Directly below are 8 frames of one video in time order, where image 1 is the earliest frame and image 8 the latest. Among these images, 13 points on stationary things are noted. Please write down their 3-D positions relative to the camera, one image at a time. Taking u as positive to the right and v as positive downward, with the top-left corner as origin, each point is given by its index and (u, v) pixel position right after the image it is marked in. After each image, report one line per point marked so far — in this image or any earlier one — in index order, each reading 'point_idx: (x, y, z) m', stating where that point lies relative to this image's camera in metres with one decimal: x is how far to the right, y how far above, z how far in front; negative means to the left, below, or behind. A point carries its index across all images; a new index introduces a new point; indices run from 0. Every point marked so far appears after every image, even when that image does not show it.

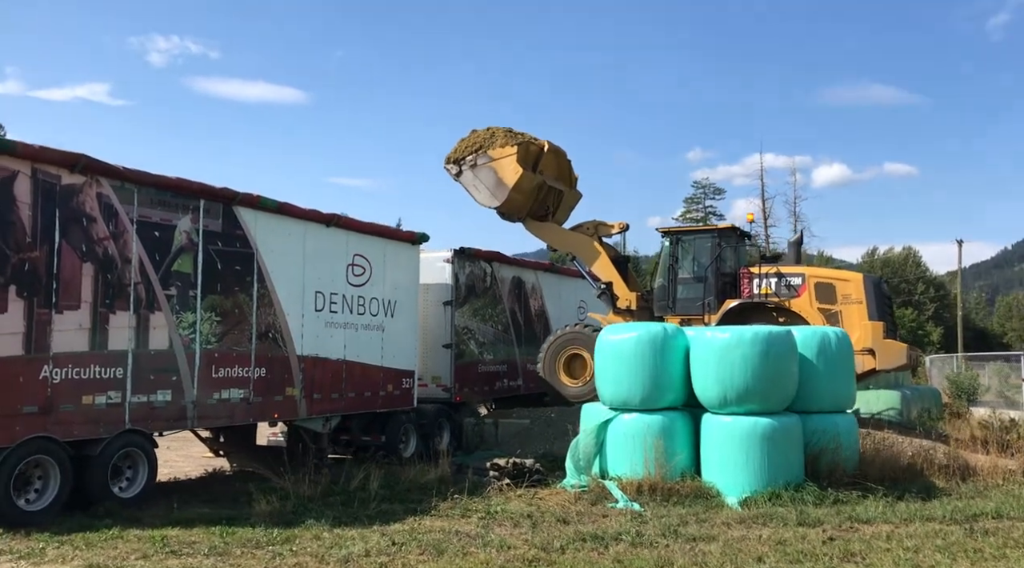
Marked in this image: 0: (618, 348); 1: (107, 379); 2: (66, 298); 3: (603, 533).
0: (+1.1, -0.7, +10.6) m
1: (-3.6, -0.8, +8.9) m
2: (-3.8, -0.1, +8.6) m
3: (+0.7, -1.9, +7.8) m
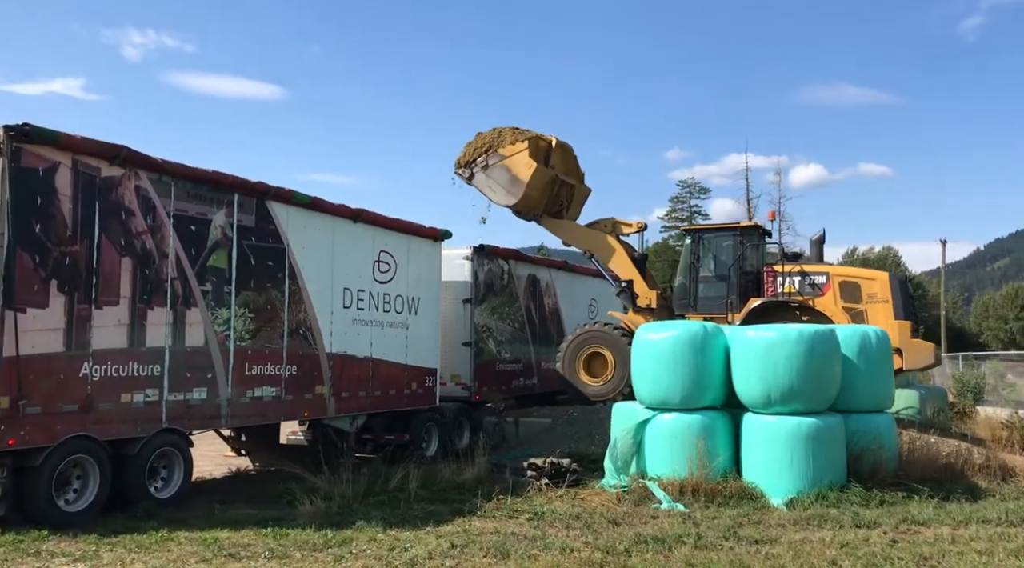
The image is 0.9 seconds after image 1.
0: (+1.5, -0.7, +10.5) m
1: (-3.2, -0.8, +8.7) m
2: (-3.3, -0.1, +8.3) m
3: (+1.2, -1.9, +7.6) m
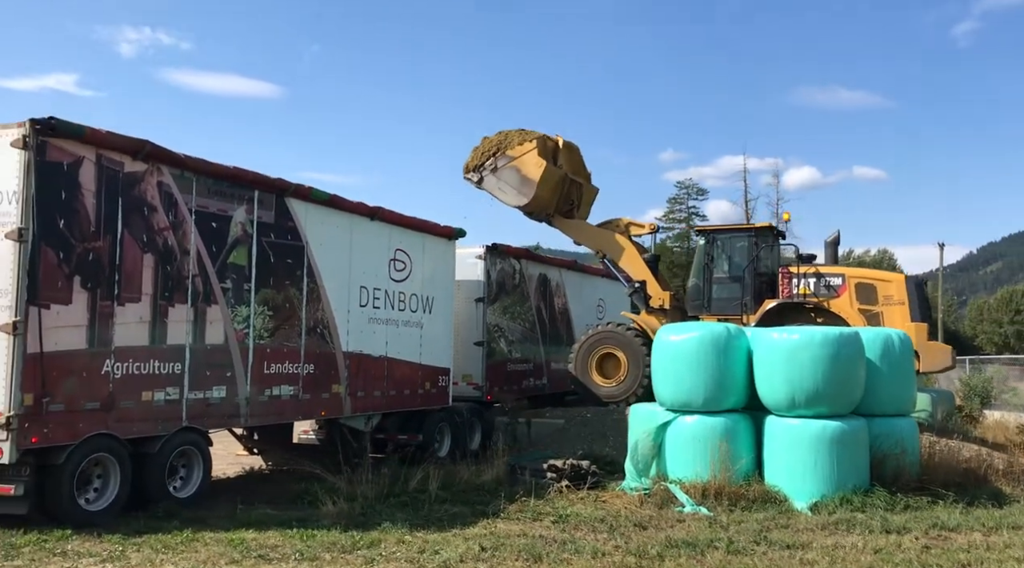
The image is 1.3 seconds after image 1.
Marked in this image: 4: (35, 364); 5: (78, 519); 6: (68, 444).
0: (+1.7, -0.7, +10.4) m
1: (-2.9, -0.8, +8.6) m
2: (-3.1, 0.0, +8.2) m
3: (+1.4, -1.9, +7.5) m
4: (-3.4, -0.6, +7.4) m
5: (-3.3, -1.8, +7.7) m
6: (-3.3, -1.2, +7.6) m
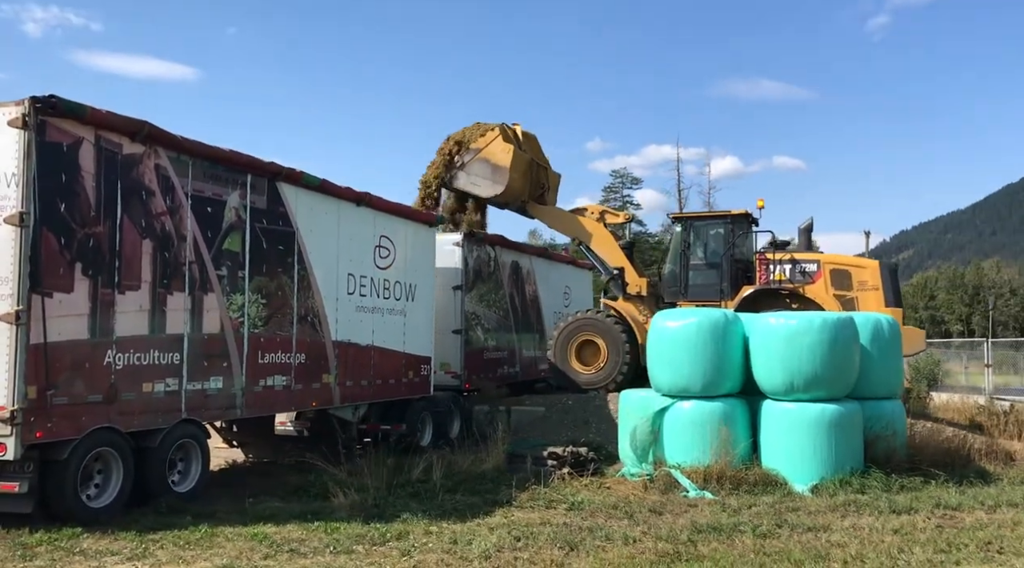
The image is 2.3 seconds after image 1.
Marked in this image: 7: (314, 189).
0: (+1.7, -0.5, +10.4) m
1: (-2.8, -0.7, +8.3) m
2: (-3.0, +0.1, +7.9) m
3: (+1.6, -1.8, +7.5) m
4: (-3.3, -0.5, +7.0) m
5: (-3.1, -1.7, +7.3) m
6: (-3.2, -1.1, +7.3) m
7: (-2.1, +1.0, +10.7) m
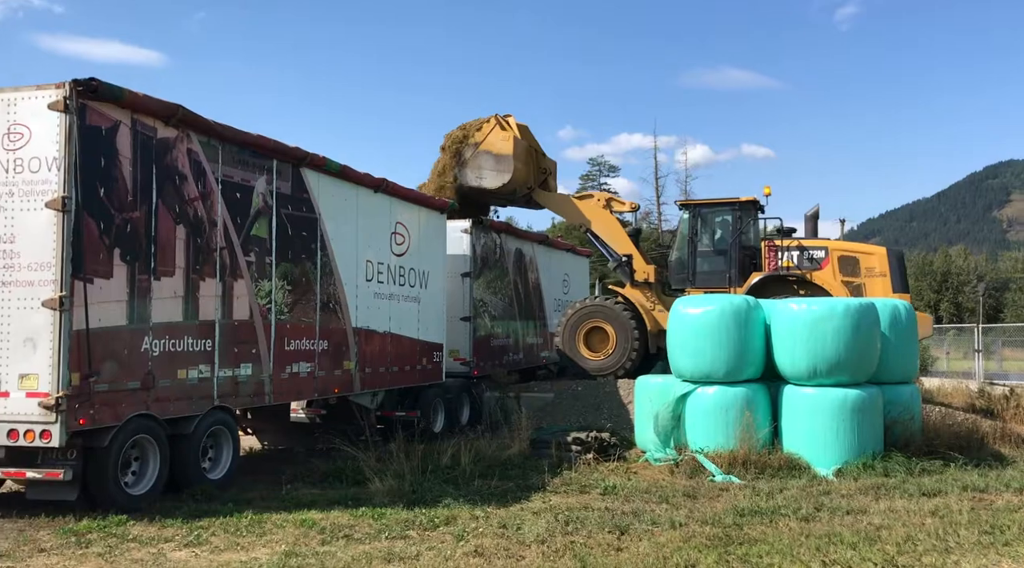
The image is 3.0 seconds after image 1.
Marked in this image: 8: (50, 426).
0: (+1.9, -0.4, +10.4) m
1: (-2.5, -0.6, +8.2) m
2: (-2.7, +0.2, +7.8) m
3: (+1.9, -1.7, +7.6) m
4: (-2.9, -0.4, +7.0) m
5: (-2.8, -1.6, +7.3) m
6: (-2.8, -1.0, +7.2) m
7: (-1.9, +1.1, +10.6) m
8: (-3.1, -0.9, +6.8) m
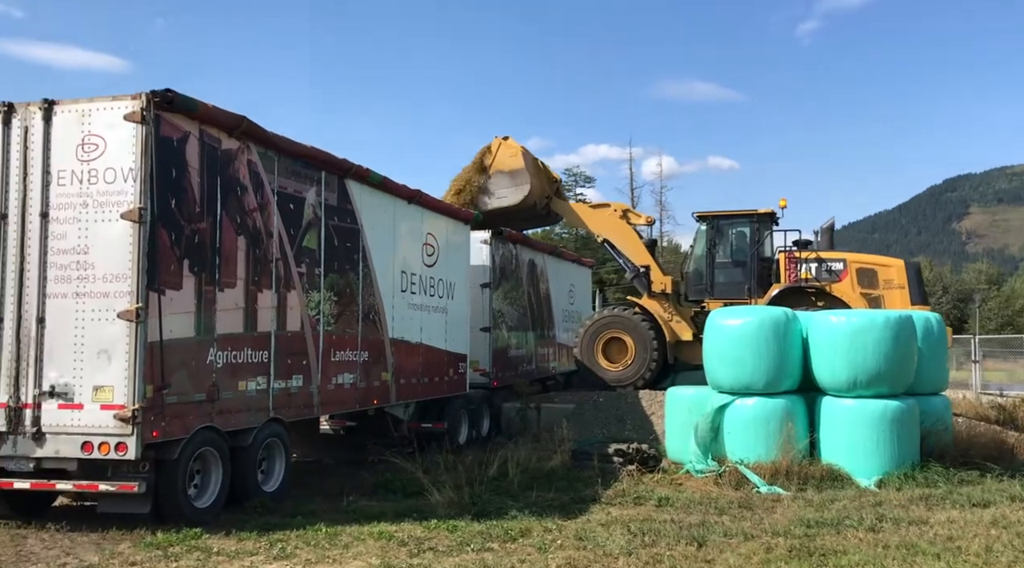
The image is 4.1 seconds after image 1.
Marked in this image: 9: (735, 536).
0: (+2.3, -0.5, +10.5) m
1: (-2.1, -0.6, +8.2) m
2: (-2.2, +0.1, +7.8) m
3: (+2.4, -1.8, +7.7) m
4: (-2.4, -0.5, +6.9) m
5: (-2.3, -1.7, +7.2) m
6: (-2.3, -1.1, +7.2) m
7: (-1.4, +1.0, +10.6) m
8: (-2.6, -1.0, +6.7) m
9: (+1.5, -1.7, +7.0) m
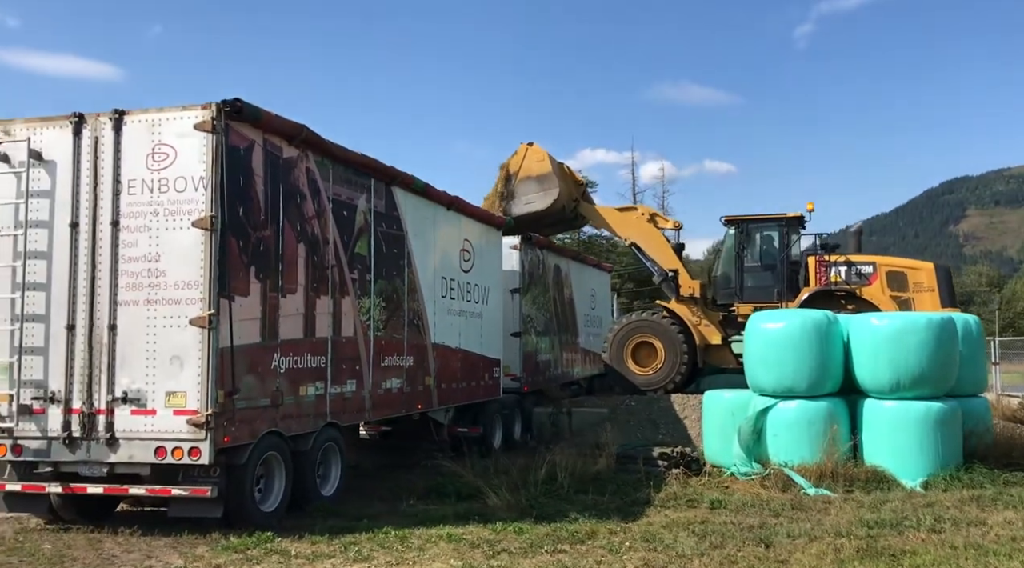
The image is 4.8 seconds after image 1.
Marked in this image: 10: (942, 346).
0: (+2.8, -0.5, +10.6) m
1: (-1.6, -0.7, +8.3) m
2: (-1.7, 0.0, +7.9) m
3: (+2.8, -1.8, +7.8) m
4: (-2.0, -0.5, +7.0) m
5: (-1.8, -1.7, +7.3) m
6: (-1.9, -1.1, +7.3) m
7: (-1.0, +1.0, +10.7) m
8: (-2.1, -1.1, +6.8) m
9: (+2.0, -1.8, +7.1) m
10: (+4.3, -0.6, +10.2) m
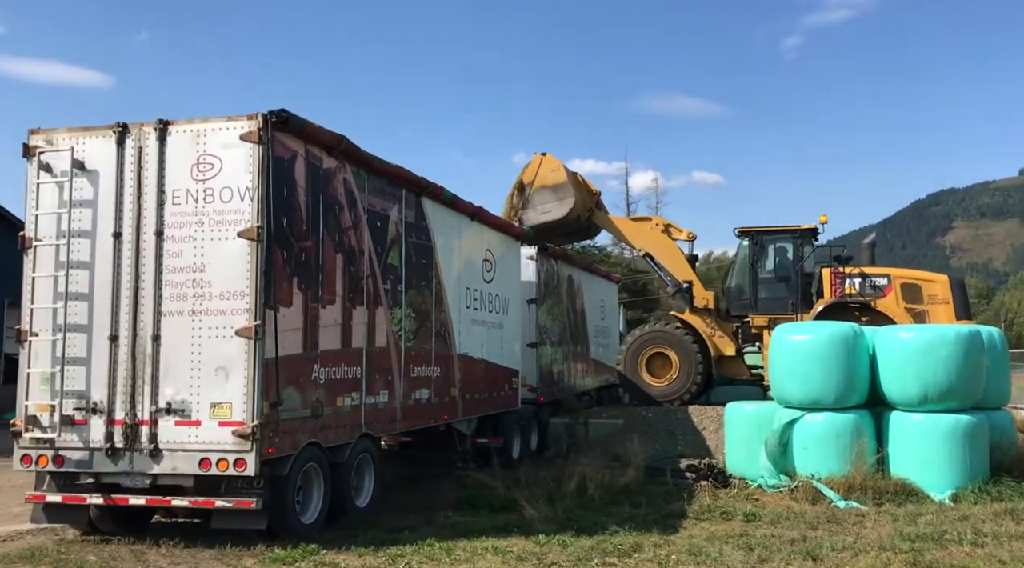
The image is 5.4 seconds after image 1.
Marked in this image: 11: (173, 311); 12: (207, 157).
0: (+3.1, -0.7, +10.6) m
1: (-1.3, -0.8, +8.3) m
2: (-1.4, -0.1, +7.9) m
3: (+3.1, -1.9, +7.8) m
4: (-1.7, -0.6, +7.0) m
5: (-1.5, -1.8, +7.3) m
6: (-1.6, -1.2, +7.2) m
7: (-0.7, +0.9, +10.7) m
8: (-1.8, -1.1, +6.8) m
9: (+2.3, -1.9, +7.1) m
10: (+4.6, -0.8, +10.2) m
11: (-2.3, -0.2, +7.0) m
12: (-2.1, +0.9, +7.0) m
